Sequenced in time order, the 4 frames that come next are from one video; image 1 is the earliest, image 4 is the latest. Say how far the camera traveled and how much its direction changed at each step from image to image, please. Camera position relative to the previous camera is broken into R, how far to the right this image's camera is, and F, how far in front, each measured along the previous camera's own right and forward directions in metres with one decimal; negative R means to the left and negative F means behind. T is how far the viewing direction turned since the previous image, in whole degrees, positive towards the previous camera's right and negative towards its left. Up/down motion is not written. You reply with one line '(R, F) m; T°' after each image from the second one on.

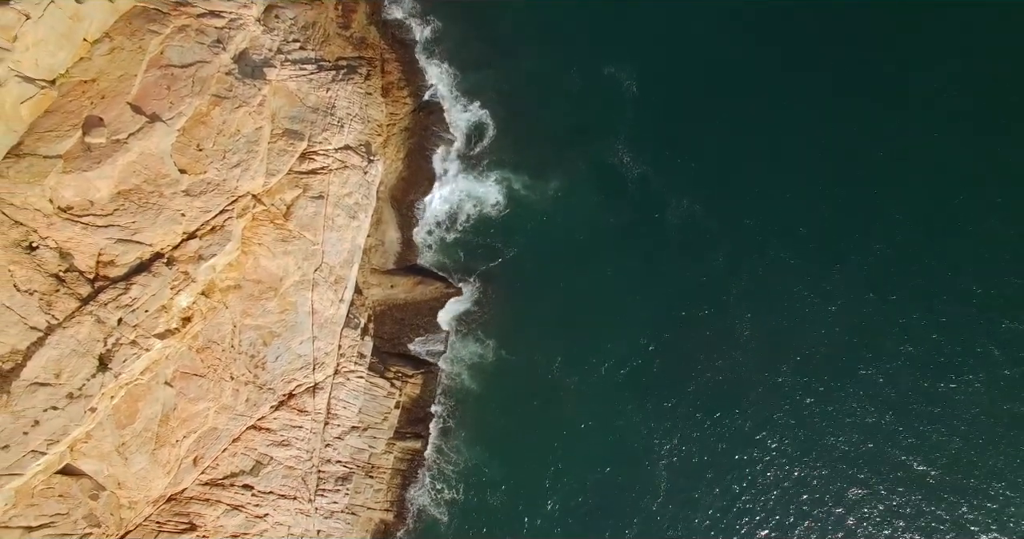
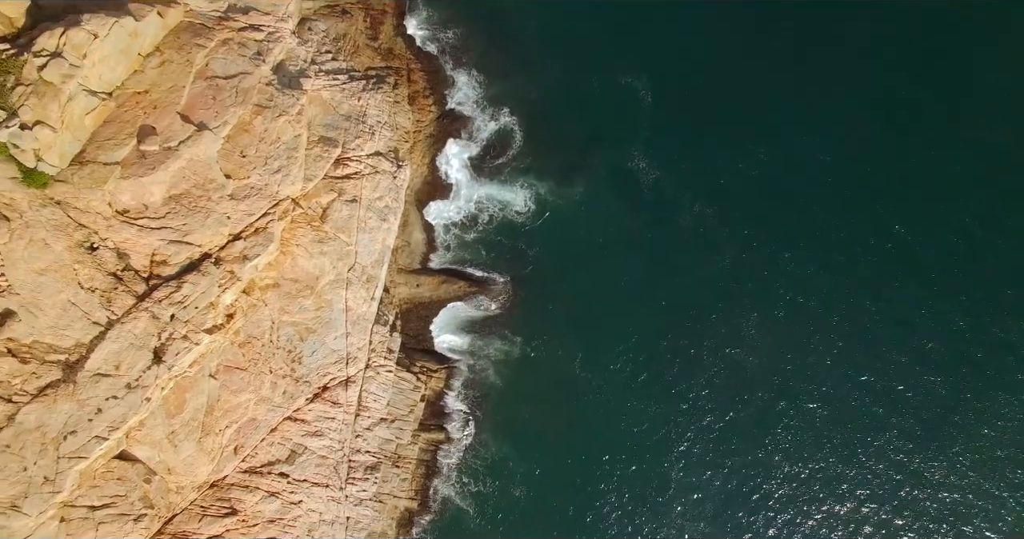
(-1.3, -2.0) m; 0°
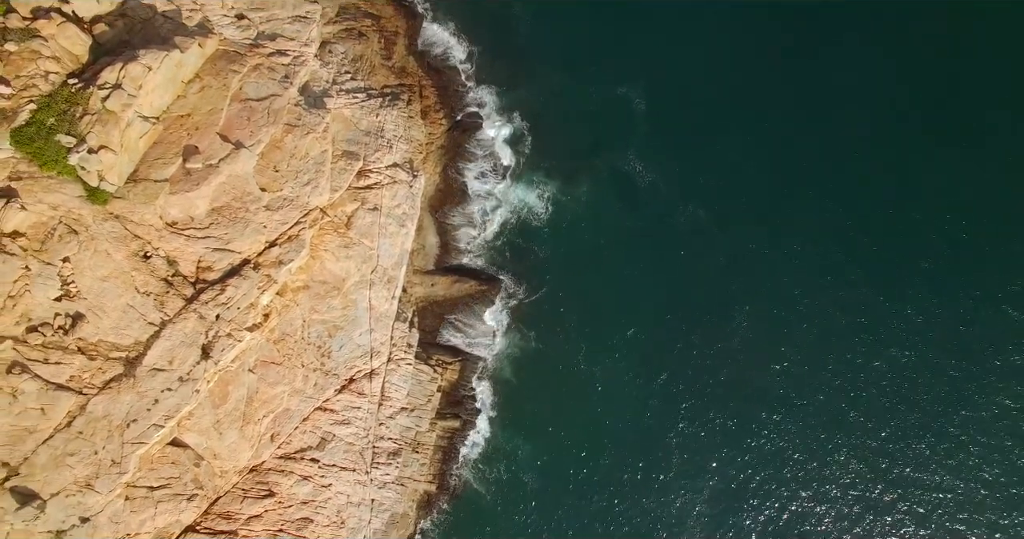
(-0.4, -3.5) m; 0°
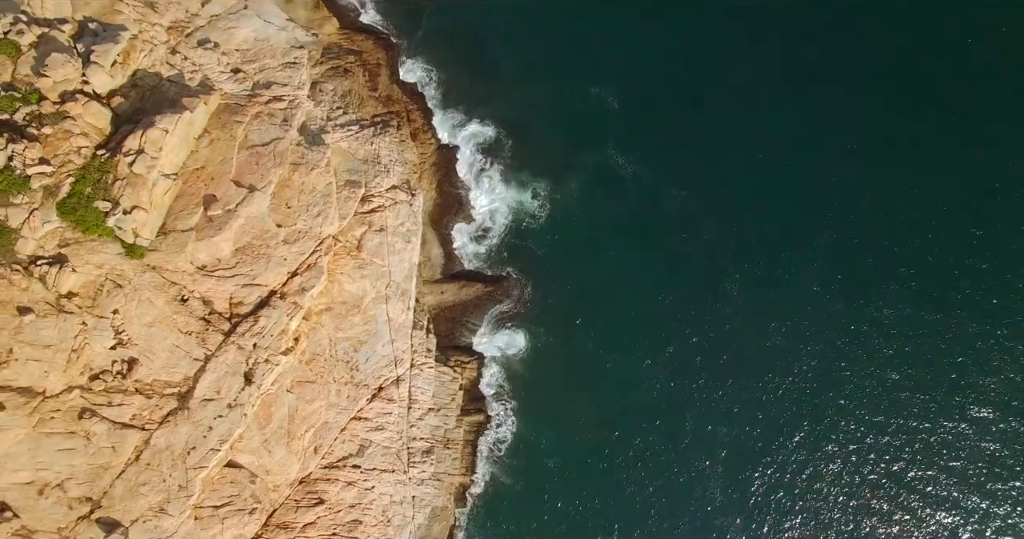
(+0.1, -3.4) m; 0°
